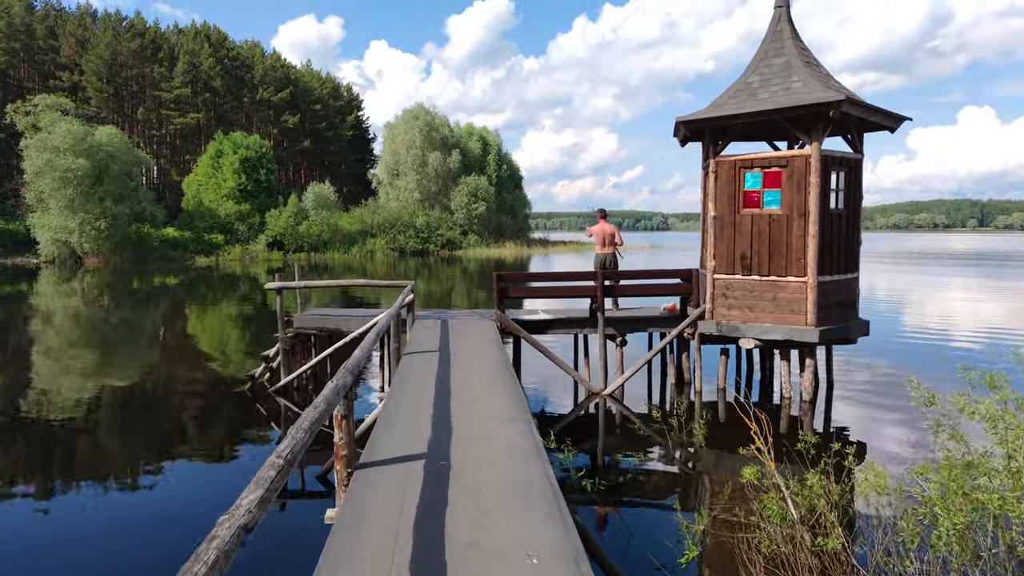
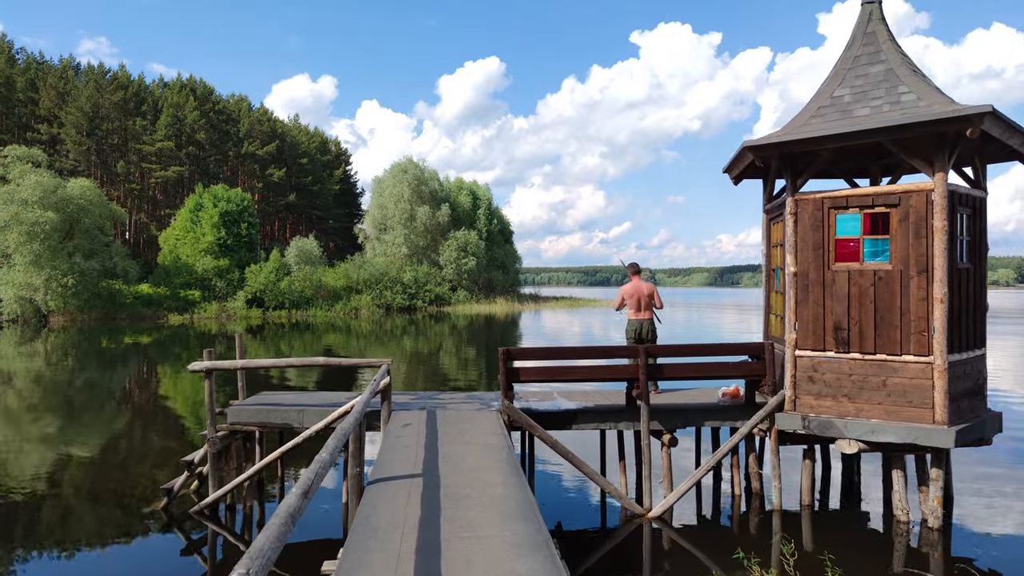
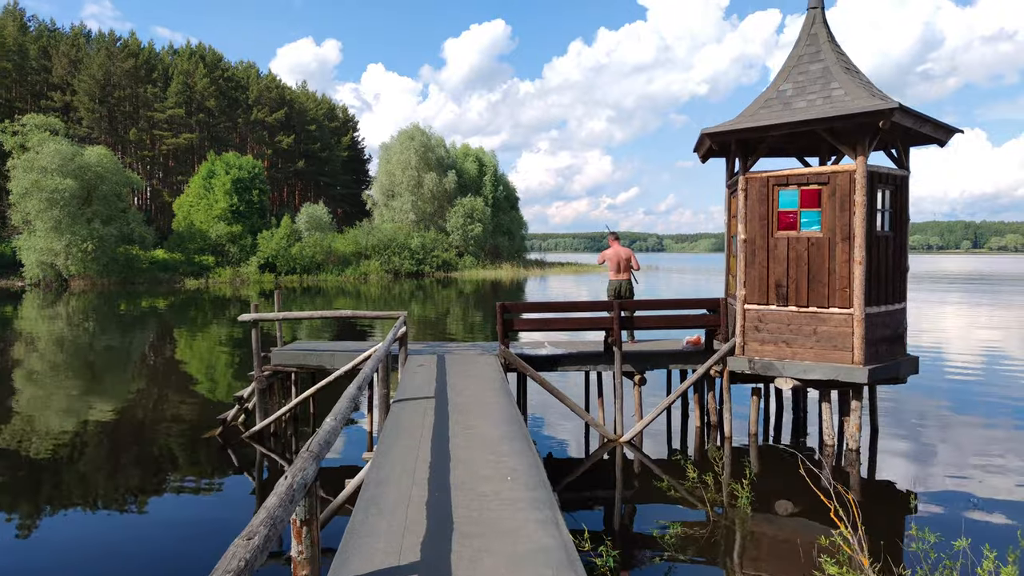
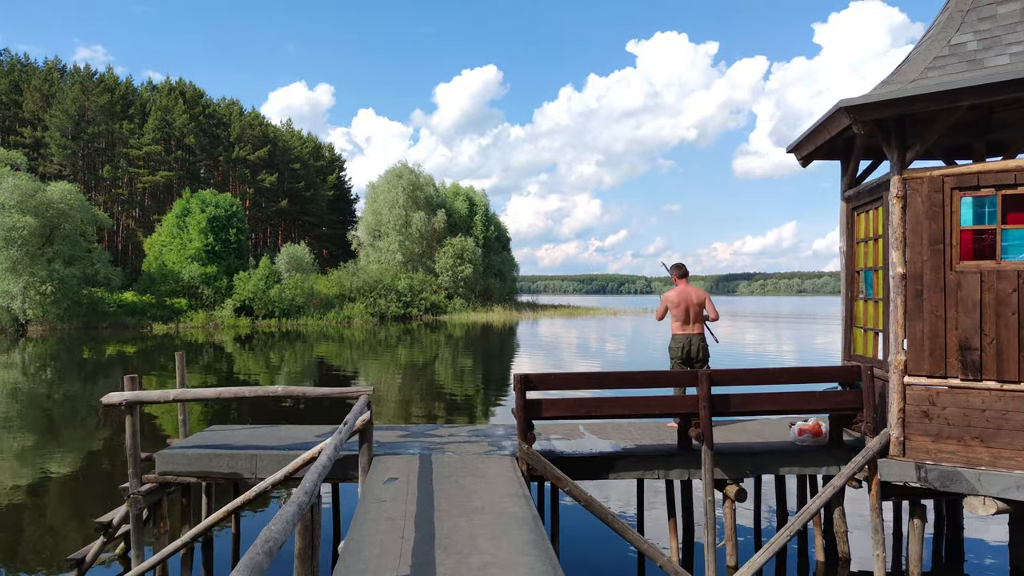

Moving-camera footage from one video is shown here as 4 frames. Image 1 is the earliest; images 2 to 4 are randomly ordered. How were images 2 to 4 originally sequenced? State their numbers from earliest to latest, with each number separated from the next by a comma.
3, 2, 4
